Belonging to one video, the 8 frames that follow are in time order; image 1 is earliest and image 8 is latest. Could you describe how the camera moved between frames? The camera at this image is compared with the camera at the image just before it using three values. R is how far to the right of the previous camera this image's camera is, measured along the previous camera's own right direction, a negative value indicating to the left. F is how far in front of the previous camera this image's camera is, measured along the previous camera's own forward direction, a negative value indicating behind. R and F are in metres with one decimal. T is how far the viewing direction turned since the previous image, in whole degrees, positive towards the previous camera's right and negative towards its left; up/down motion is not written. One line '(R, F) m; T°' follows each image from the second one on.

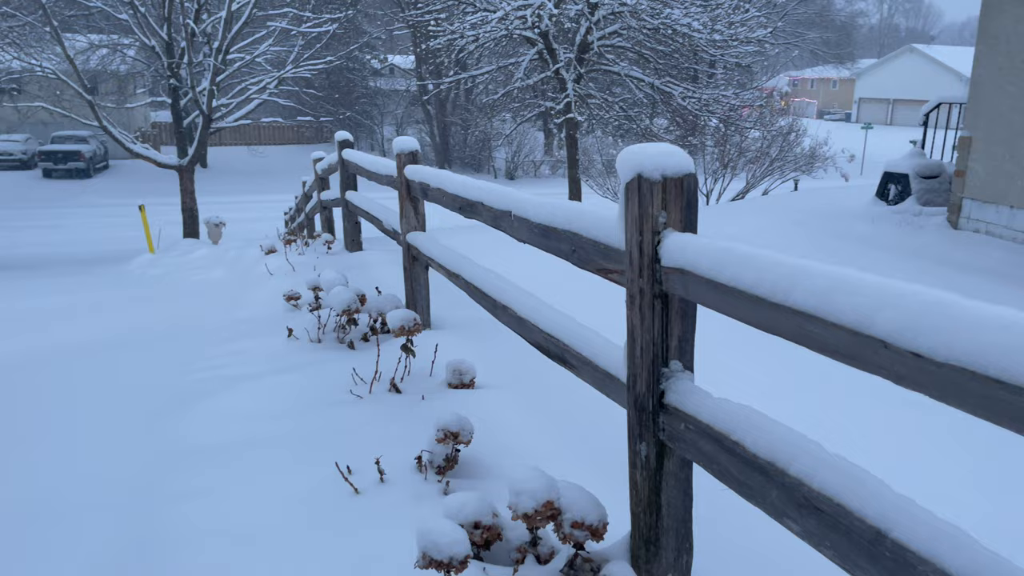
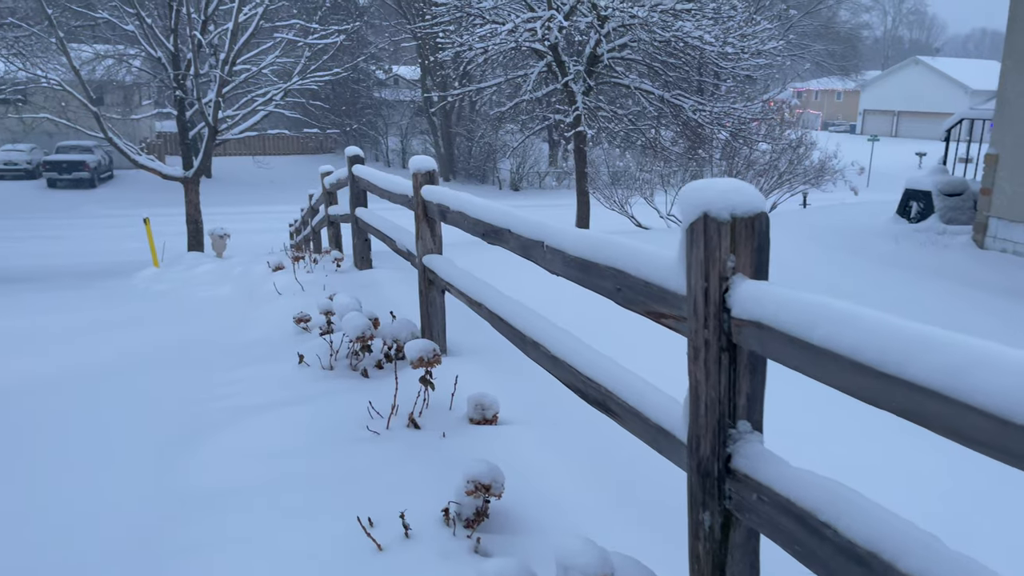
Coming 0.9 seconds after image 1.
(-0.1, +0.2) m; 0°
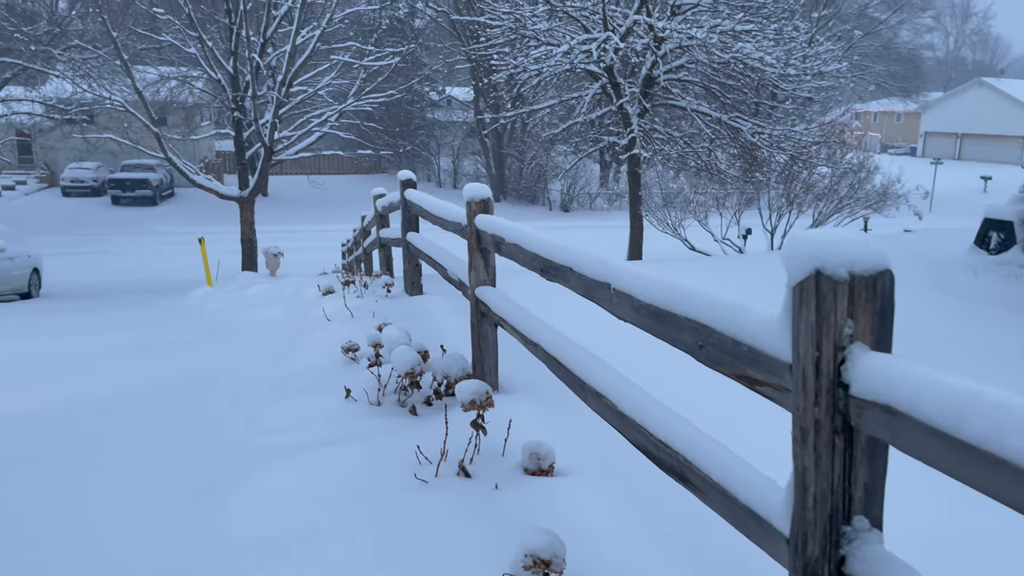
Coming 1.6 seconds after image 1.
(0.0, +0.2) m; -3°
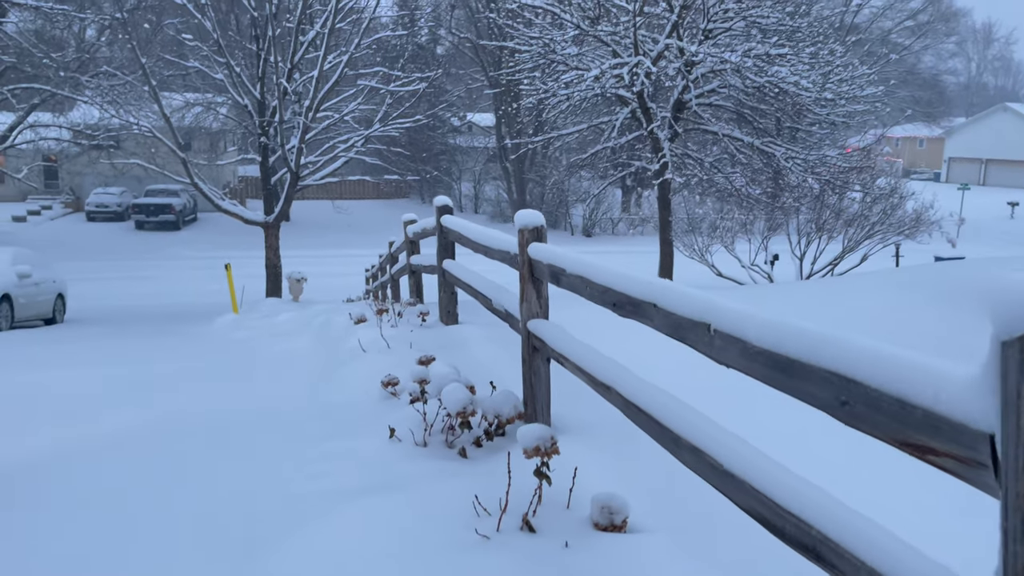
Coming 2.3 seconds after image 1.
(-0.2, +0.2) m; -1°
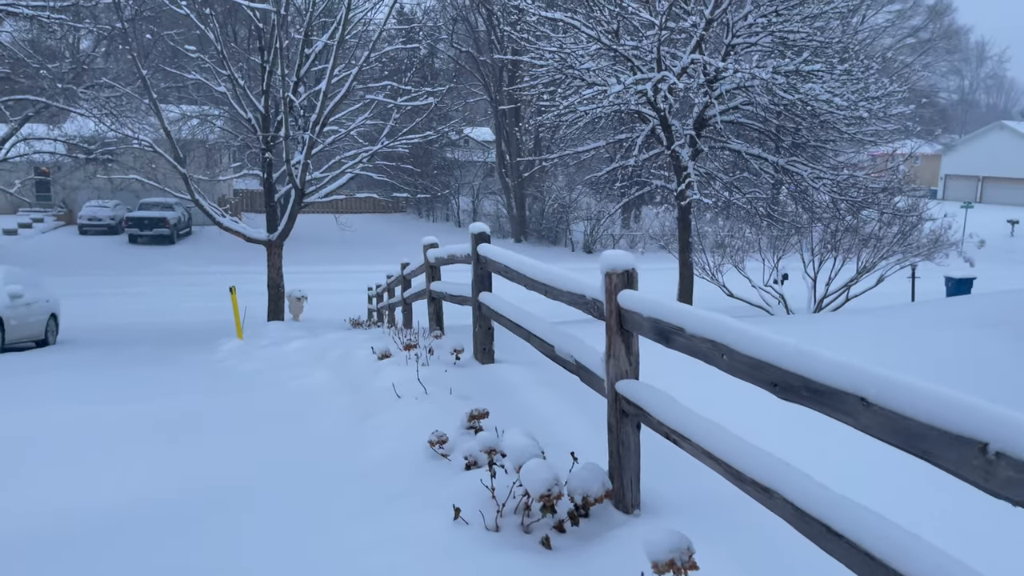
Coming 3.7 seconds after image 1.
(-0.4, +0.5) m; +1°
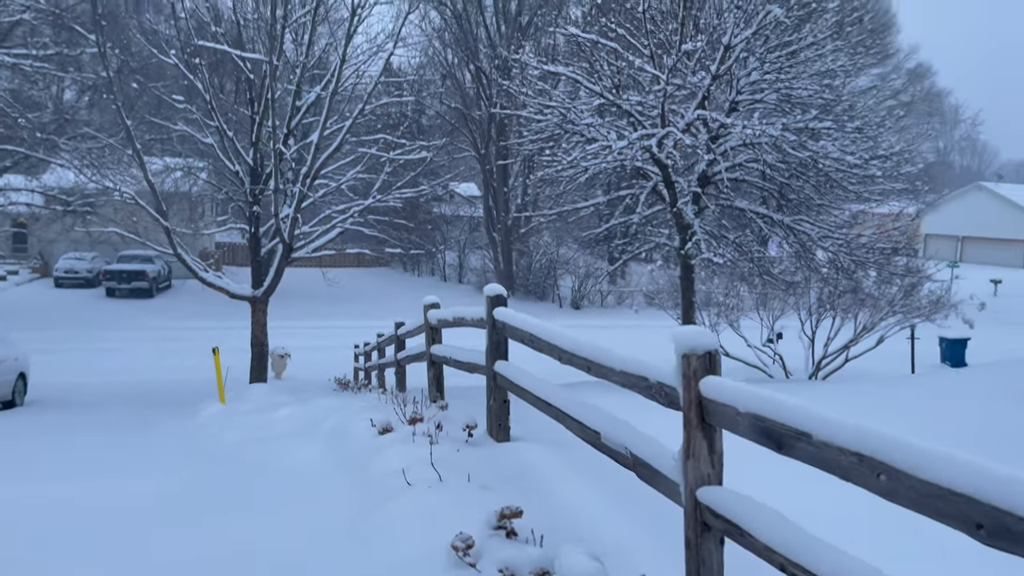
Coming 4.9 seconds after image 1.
(-0.2, +0.5) m; +1°
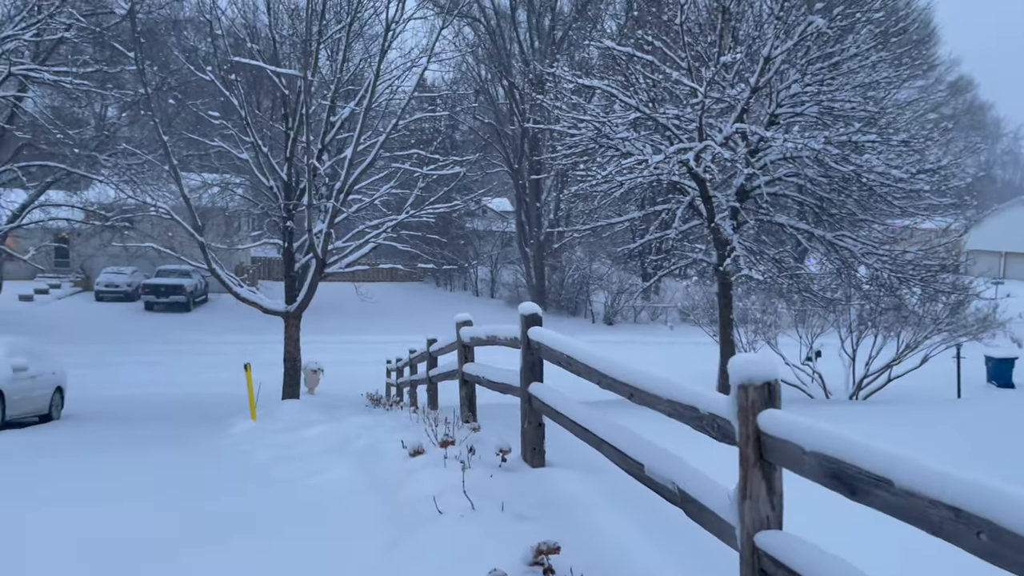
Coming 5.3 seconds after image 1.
(0.0, +0.2) m; -2°
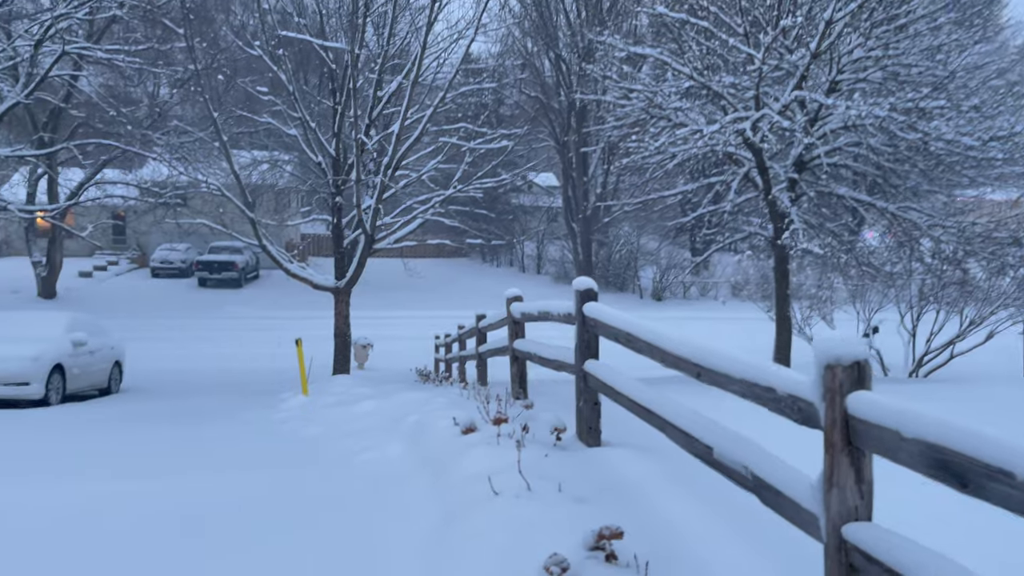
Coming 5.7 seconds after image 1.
(-0.1, +0.1) m; -3°
